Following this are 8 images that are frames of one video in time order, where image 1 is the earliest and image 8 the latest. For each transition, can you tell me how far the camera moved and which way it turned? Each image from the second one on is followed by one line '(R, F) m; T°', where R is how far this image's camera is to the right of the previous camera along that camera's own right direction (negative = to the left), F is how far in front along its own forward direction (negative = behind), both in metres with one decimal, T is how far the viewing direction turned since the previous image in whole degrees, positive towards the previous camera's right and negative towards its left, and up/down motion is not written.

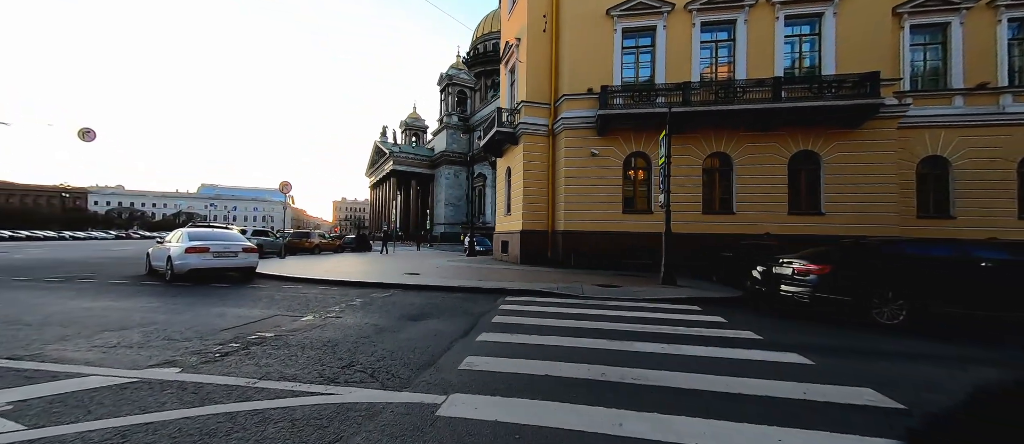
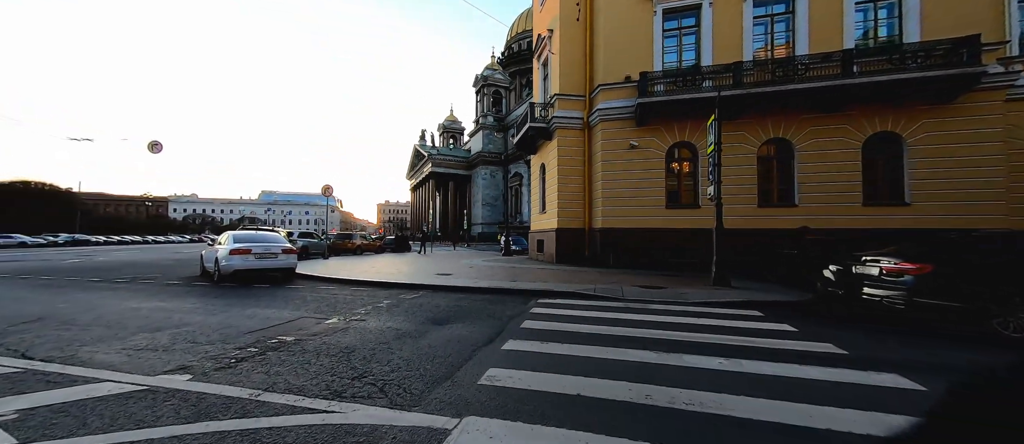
(+0.1, +0.5) m; -6°
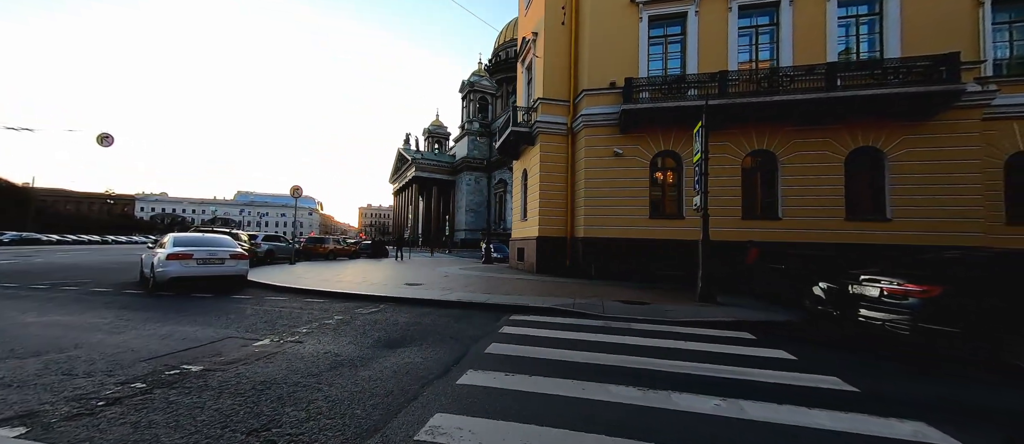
(+0.2, +0.7) m; +3°
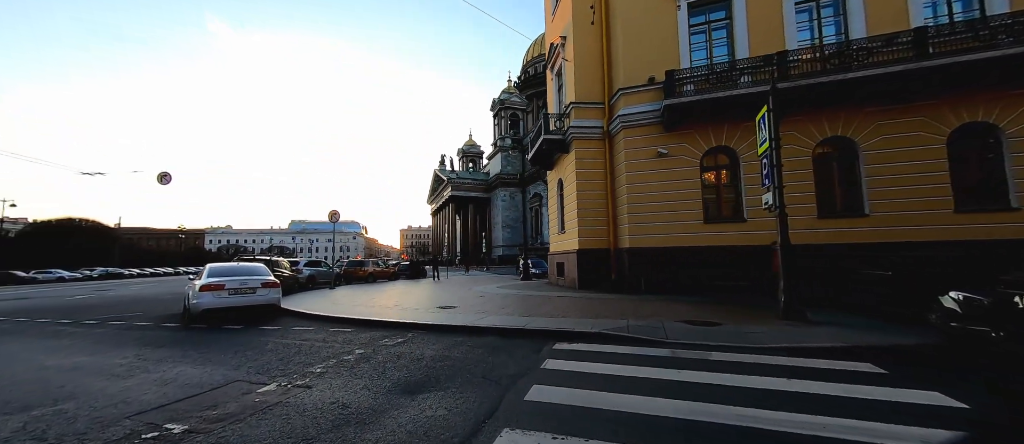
(0.0, +0.9) m; -6°
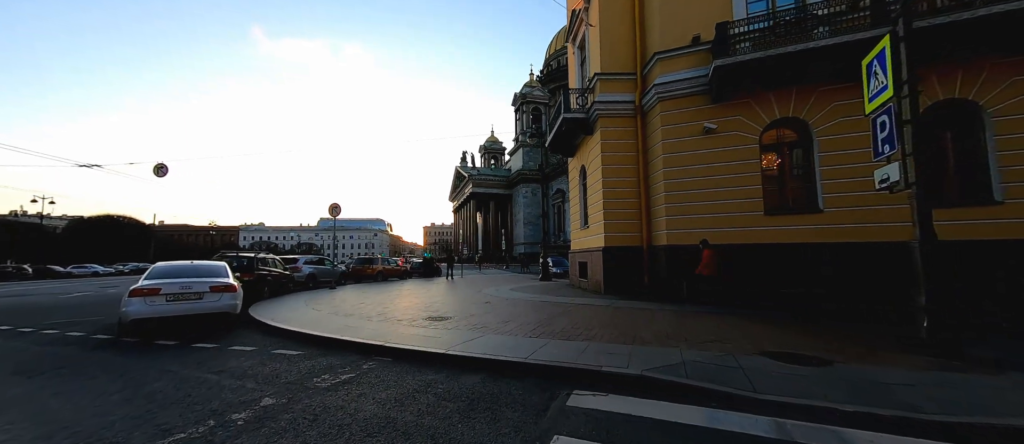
(+0.3, +2.1) m; -4°
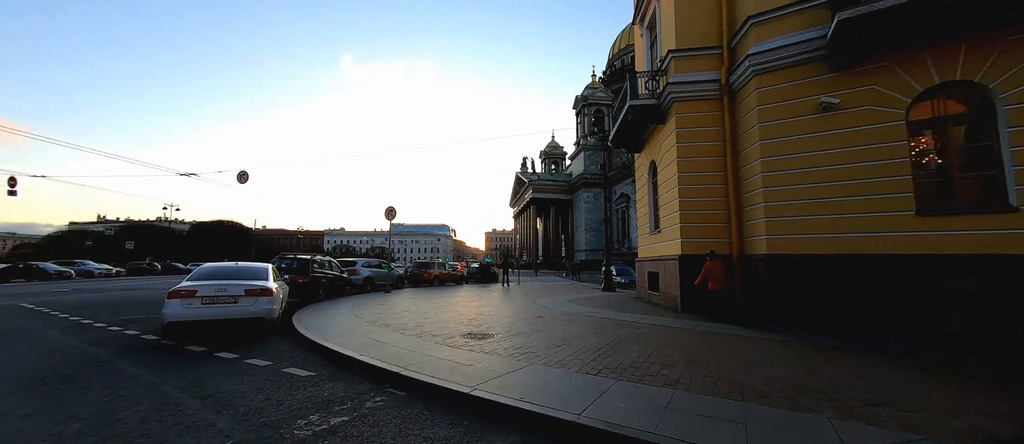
(+0.1, +1.3) m; -10°
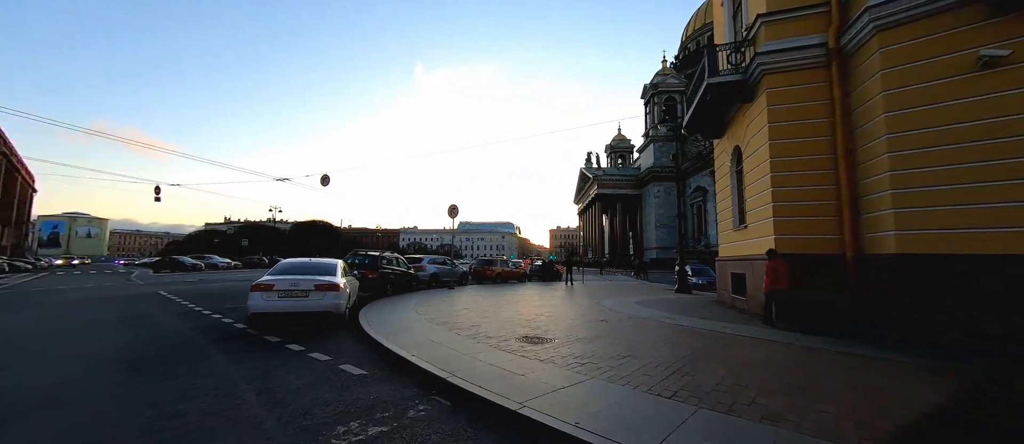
(+0.1, +0.5) m; -10°
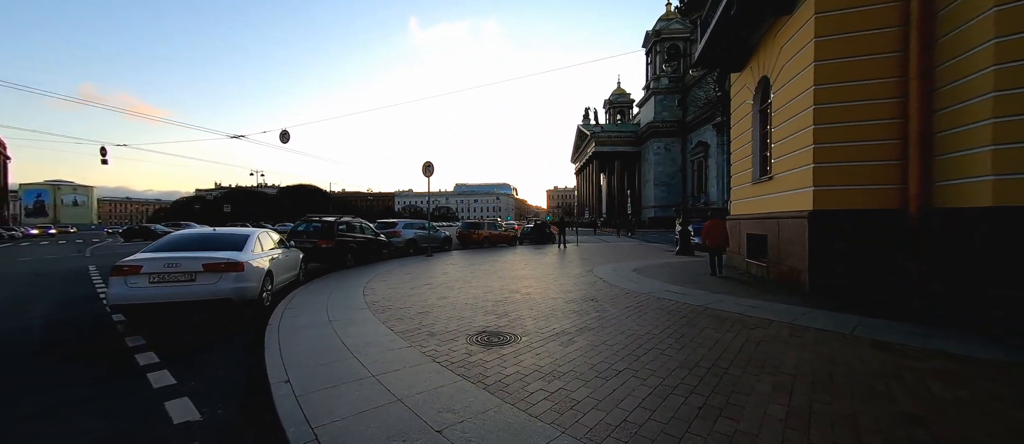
(+0.6, +1.9) m; 0°
